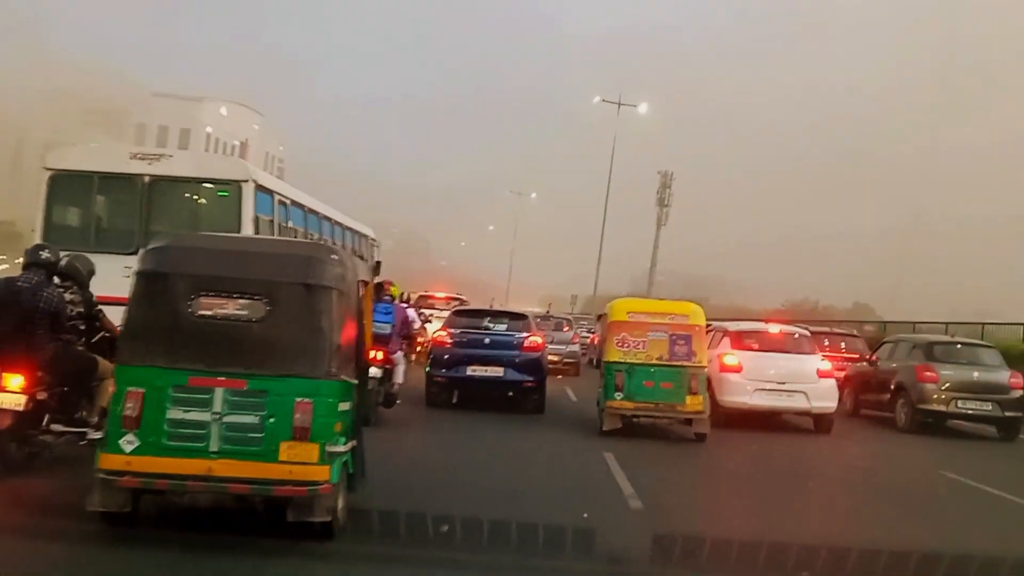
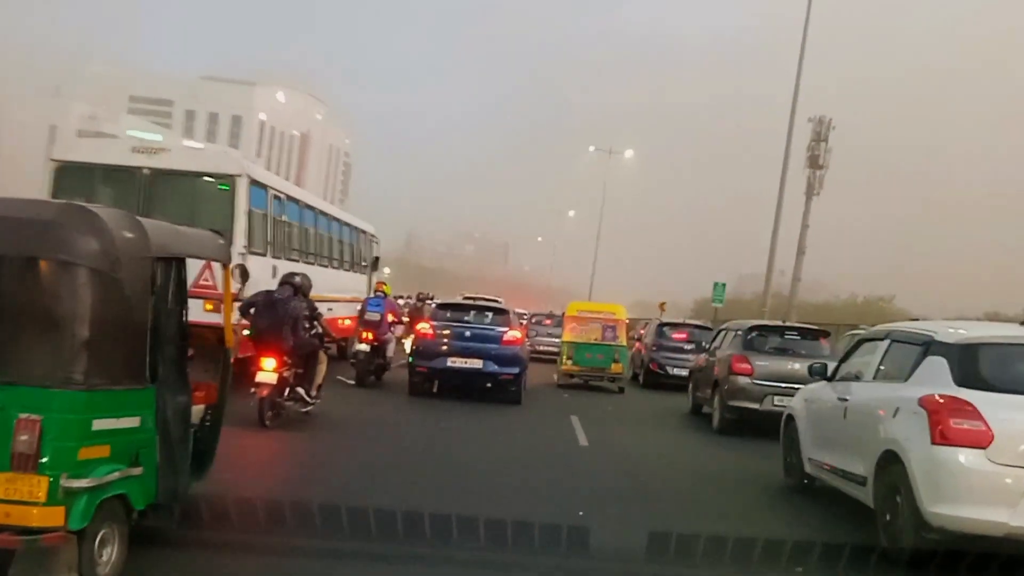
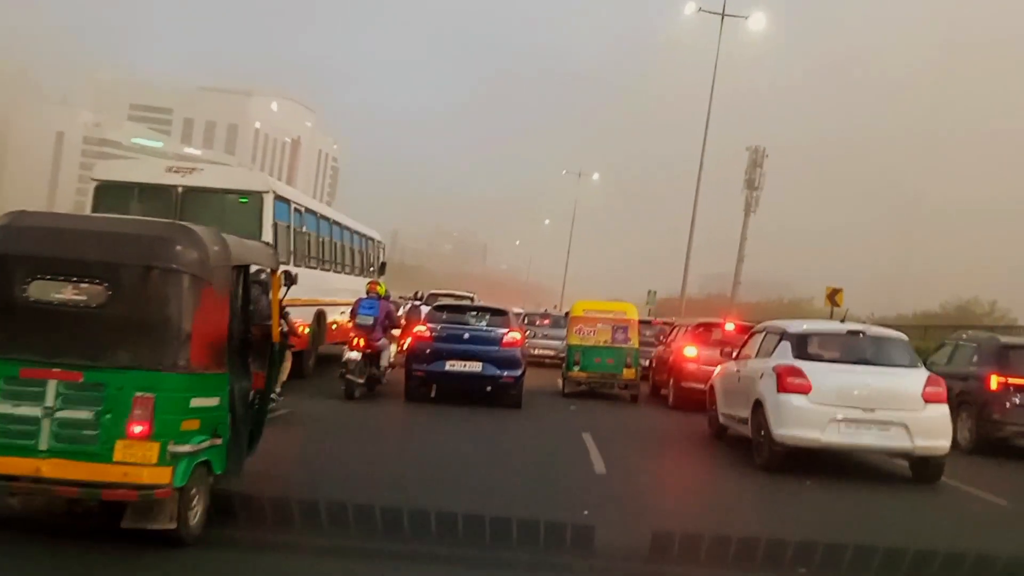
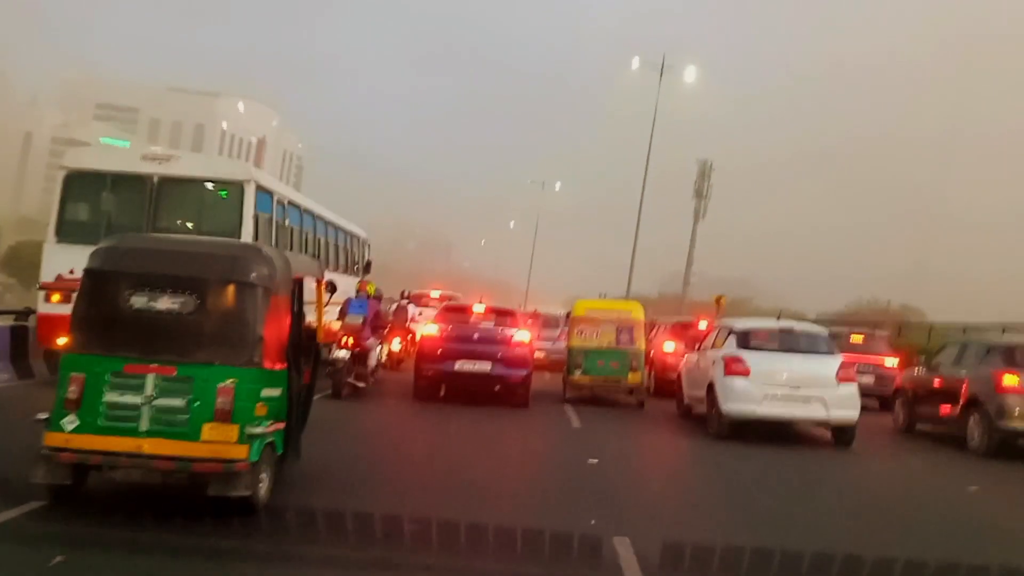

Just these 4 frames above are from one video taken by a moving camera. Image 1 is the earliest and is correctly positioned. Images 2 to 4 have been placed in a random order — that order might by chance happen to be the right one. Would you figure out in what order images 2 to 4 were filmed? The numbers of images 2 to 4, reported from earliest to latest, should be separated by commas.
4, 3, 2
